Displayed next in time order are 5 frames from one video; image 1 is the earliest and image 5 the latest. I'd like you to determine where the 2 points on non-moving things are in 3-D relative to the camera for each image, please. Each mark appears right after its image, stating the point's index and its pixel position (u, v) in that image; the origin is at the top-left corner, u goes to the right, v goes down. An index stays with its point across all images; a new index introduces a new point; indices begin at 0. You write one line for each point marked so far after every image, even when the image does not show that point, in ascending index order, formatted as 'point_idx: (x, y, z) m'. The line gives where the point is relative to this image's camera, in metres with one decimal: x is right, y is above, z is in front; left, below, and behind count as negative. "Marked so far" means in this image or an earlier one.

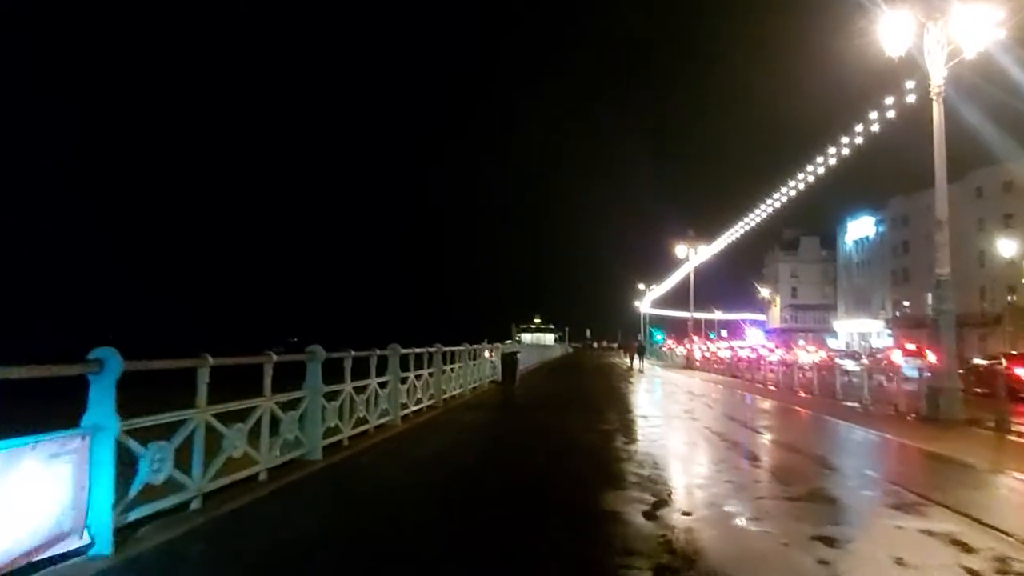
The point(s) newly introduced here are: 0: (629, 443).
0: (+3.3, -4.2, +19.2) m
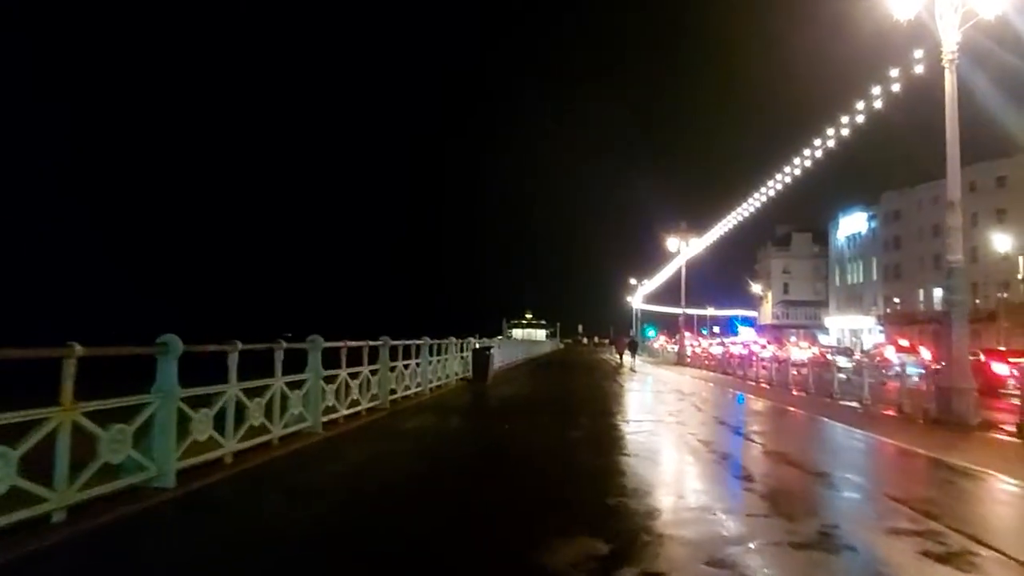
0: (+2.3, -3.9, +17.0) m
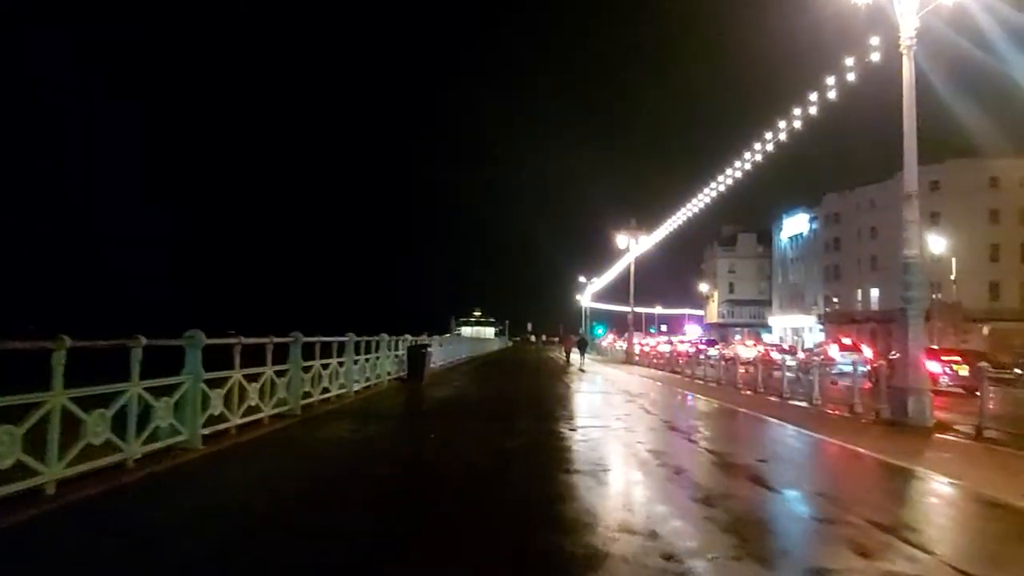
0: (+0.8, -3.7, +15.4) m
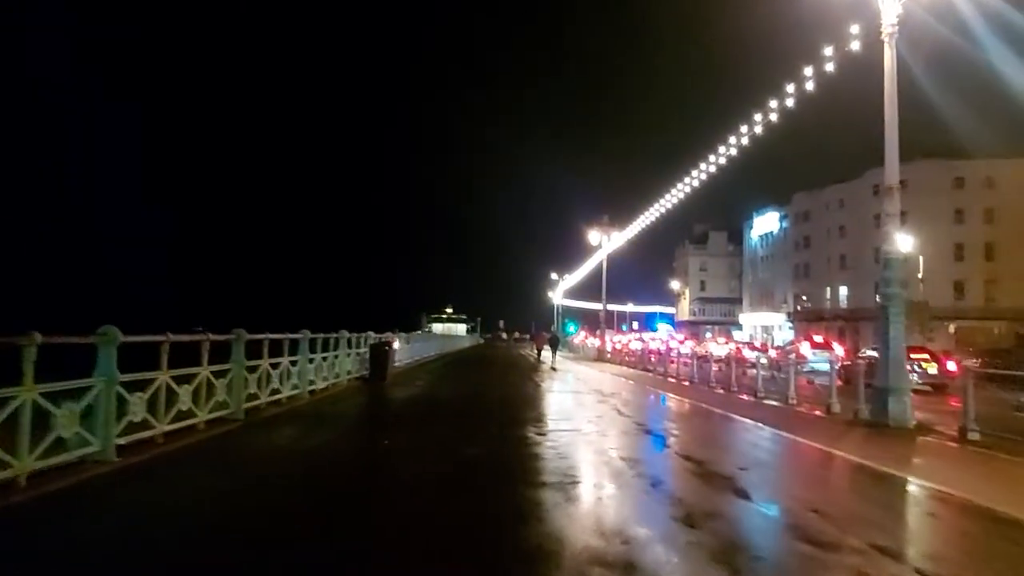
0: (0.0, -3.6, +14.4) m
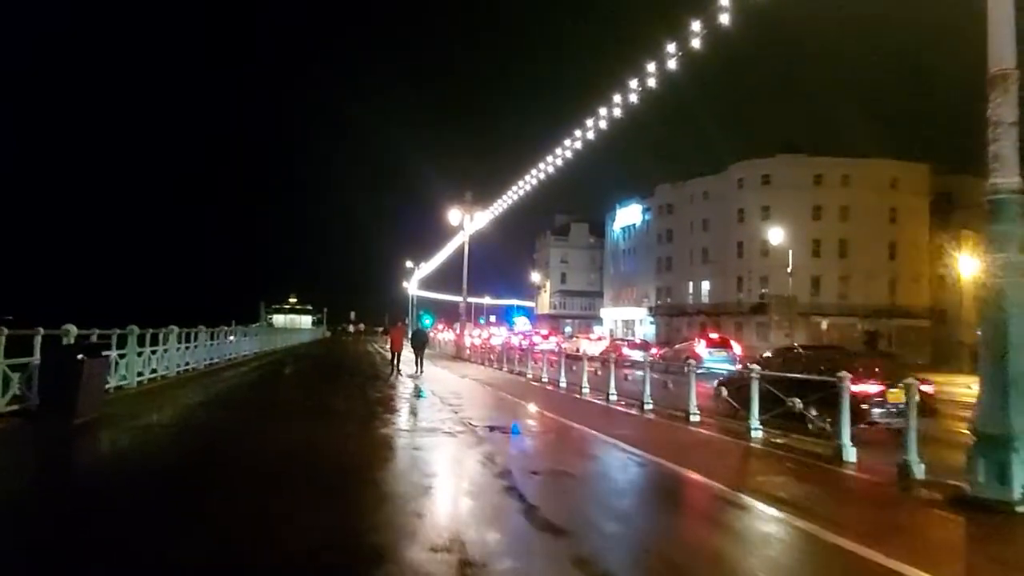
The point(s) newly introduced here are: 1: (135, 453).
0: (-1.9, -3.0, +4.5) m
1: (-7.4, -3.3, +13.8) m
